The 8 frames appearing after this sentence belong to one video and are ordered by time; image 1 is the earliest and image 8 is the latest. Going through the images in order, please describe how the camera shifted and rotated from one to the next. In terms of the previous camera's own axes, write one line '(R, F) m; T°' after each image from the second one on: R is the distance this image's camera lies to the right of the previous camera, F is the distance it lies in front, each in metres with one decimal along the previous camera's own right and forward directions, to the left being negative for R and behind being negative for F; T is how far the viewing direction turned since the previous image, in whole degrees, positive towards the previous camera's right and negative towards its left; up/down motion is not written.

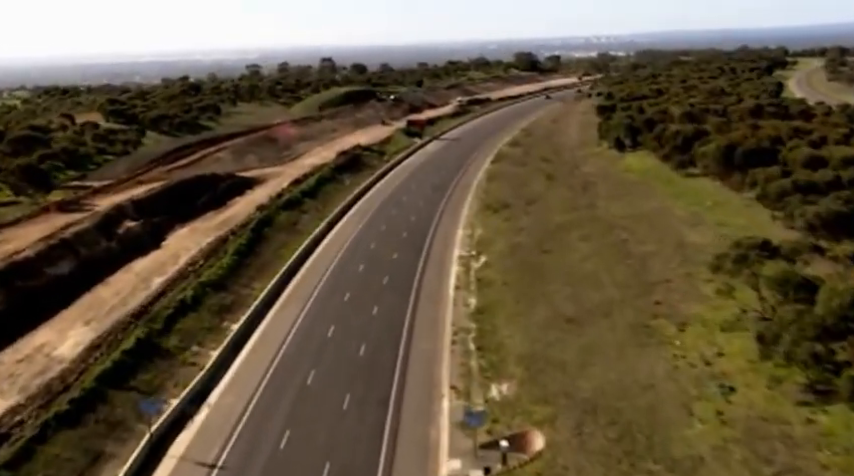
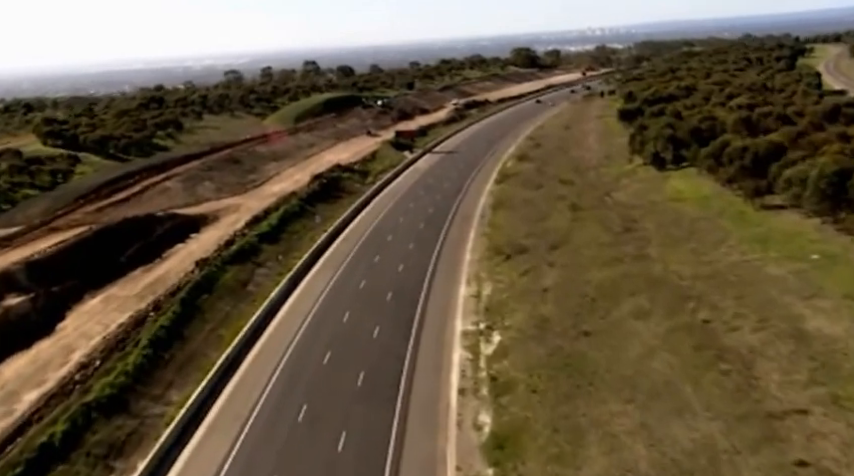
(+0.6, +16.0) m; 0°
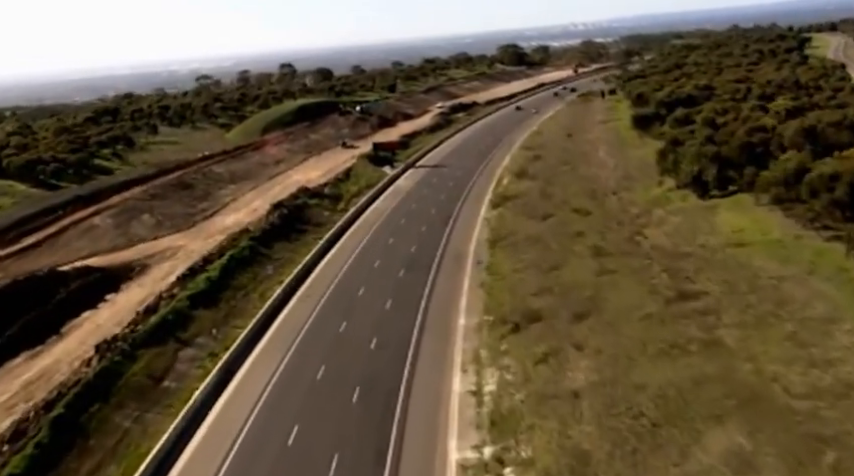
(+0.5, +13.7) m; +1°
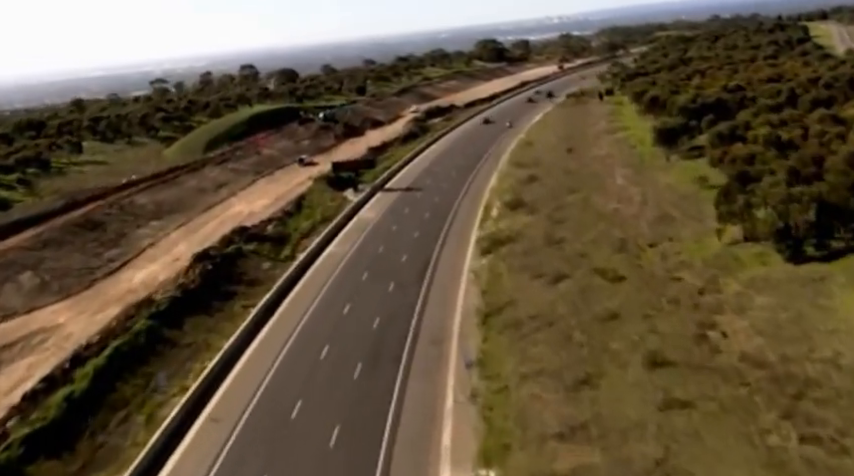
(+0.7, +15.8) m; +1°
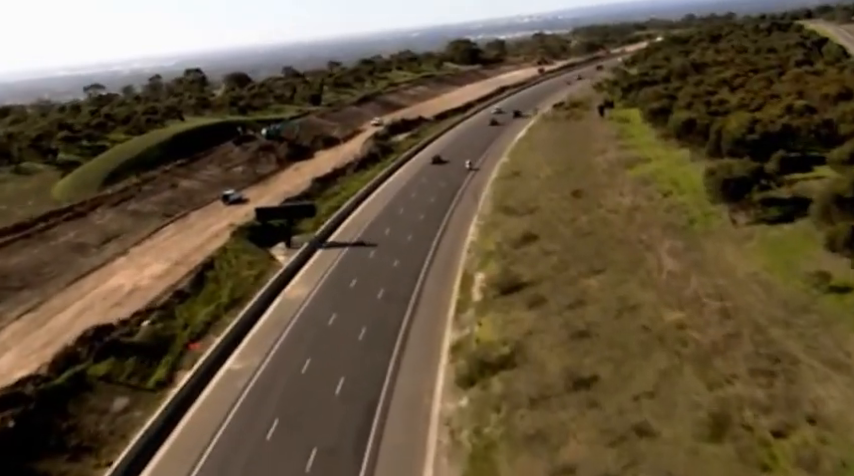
(+1.1, +19.1) m; +2°
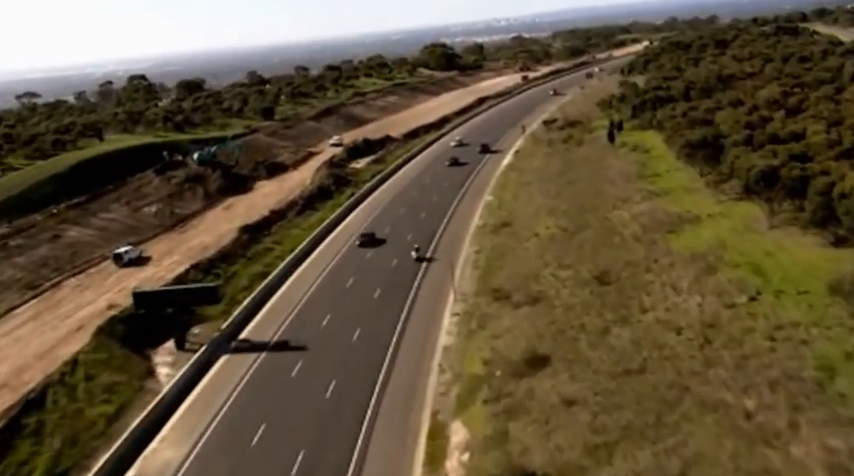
(+1.1, +17.6) m; +1°
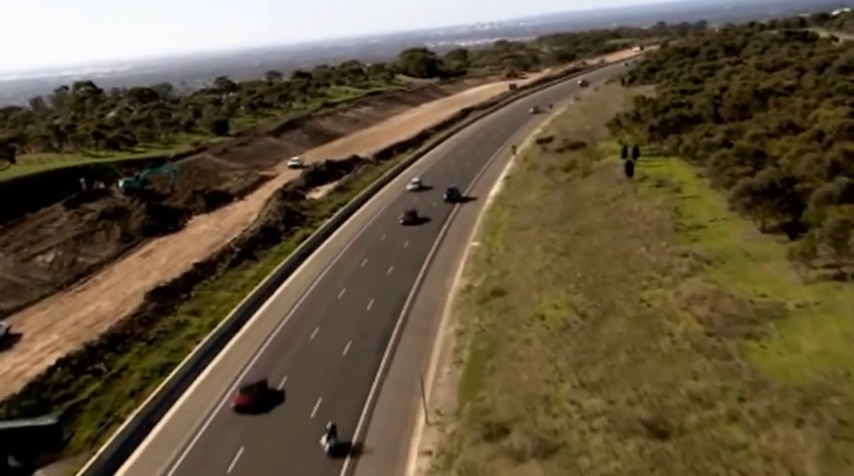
(+0.9, +13.5) m; +1°
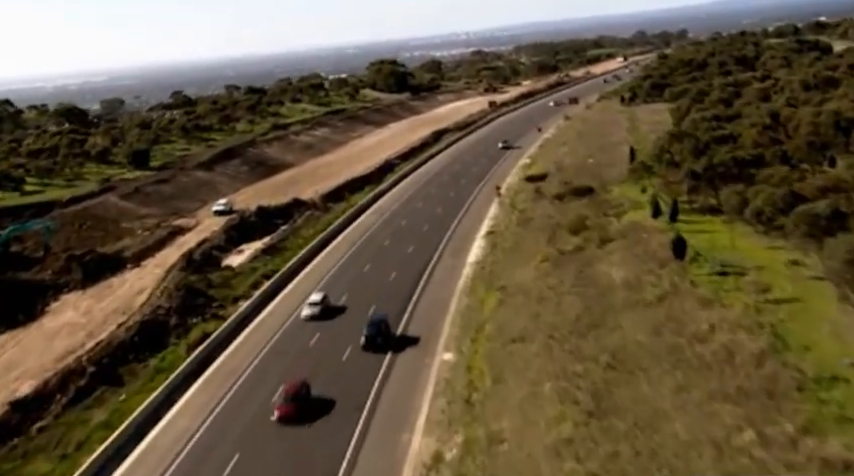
(+1.2, +17.2) m; +1°
